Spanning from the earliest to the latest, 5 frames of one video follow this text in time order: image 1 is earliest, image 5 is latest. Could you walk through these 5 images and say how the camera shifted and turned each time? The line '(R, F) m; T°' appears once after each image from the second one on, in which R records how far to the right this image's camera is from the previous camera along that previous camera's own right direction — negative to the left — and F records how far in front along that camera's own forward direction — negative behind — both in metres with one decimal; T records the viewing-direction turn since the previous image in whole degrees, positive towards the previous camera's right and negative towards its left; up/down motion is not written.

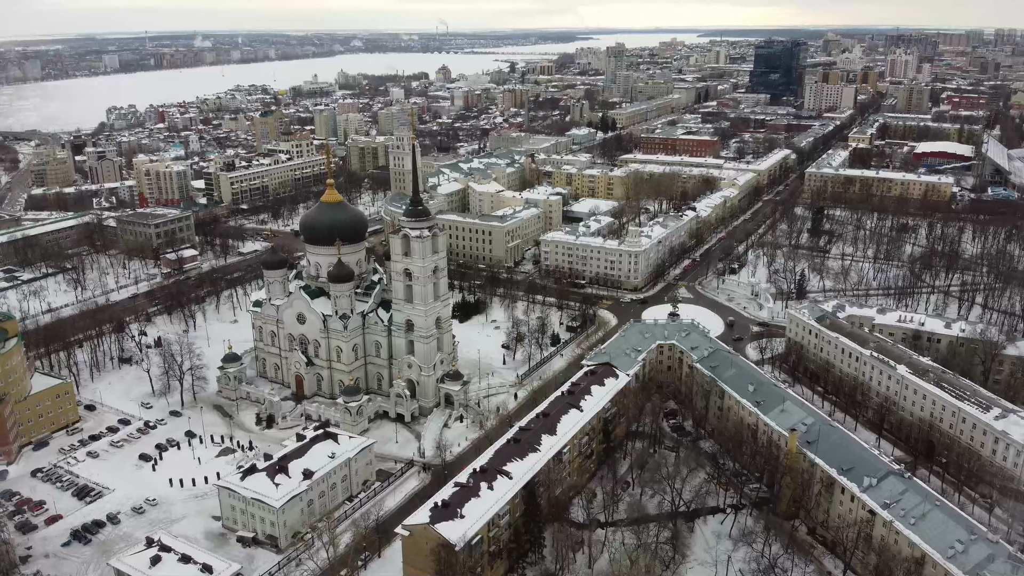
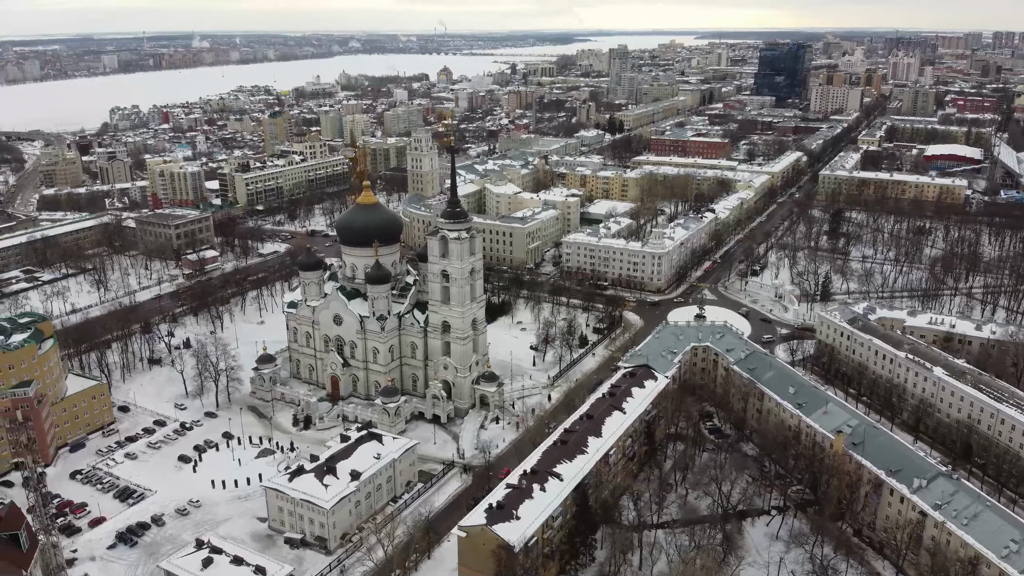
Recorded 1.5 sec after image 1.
(-2.7, 0.0) m; 0°
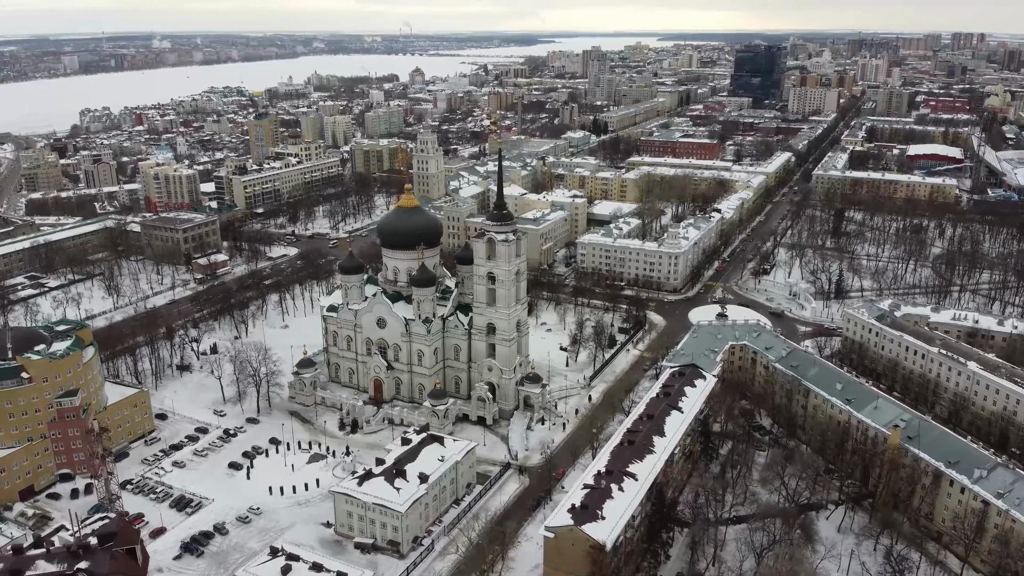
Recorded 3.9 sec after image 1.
(-5.4, -0.1) m; +3°
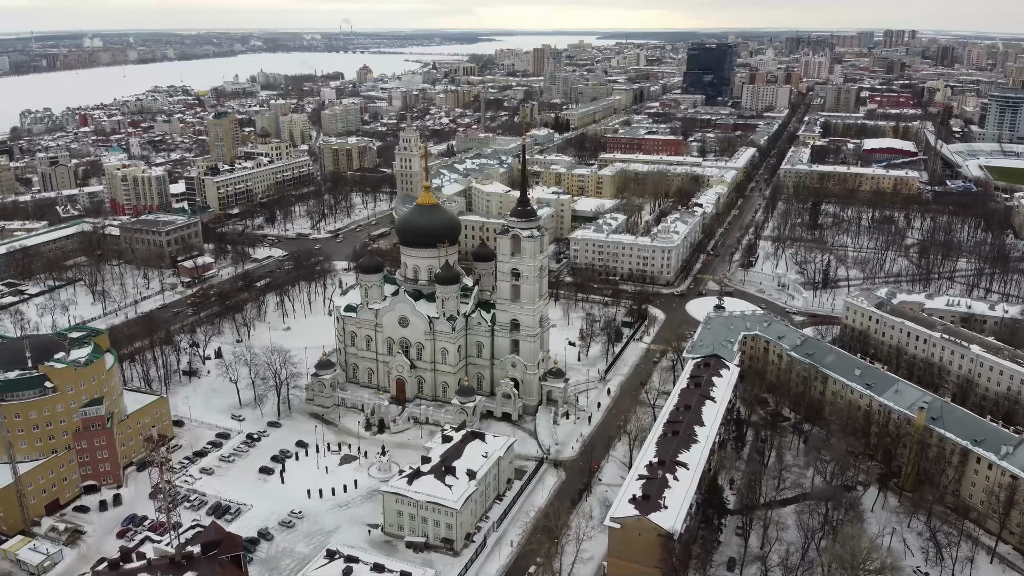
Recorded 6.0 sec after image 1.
(-5.4, 0.0) m; +4°
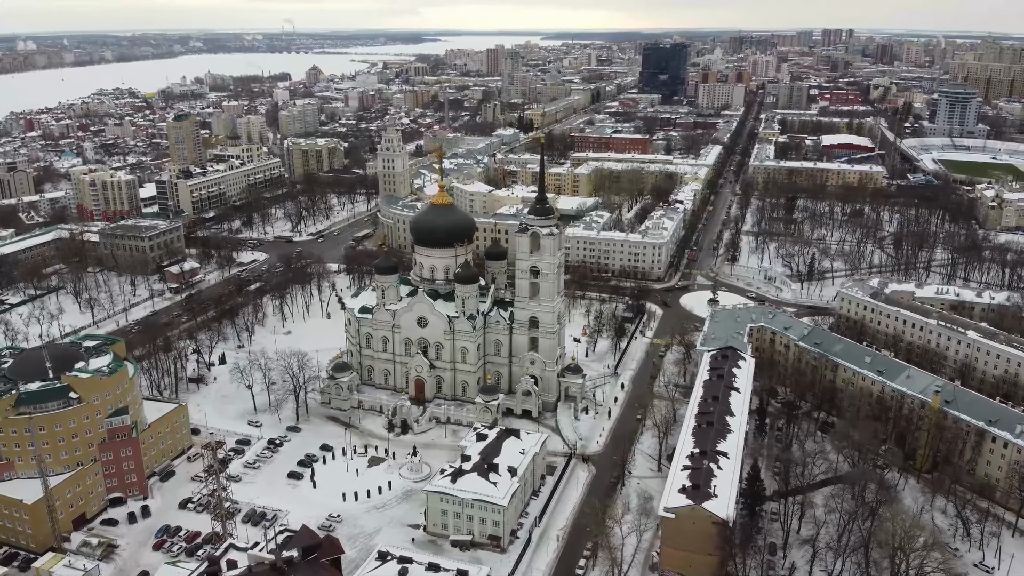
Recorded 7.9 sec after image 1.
(-4.8, -0.1) m; +4°
